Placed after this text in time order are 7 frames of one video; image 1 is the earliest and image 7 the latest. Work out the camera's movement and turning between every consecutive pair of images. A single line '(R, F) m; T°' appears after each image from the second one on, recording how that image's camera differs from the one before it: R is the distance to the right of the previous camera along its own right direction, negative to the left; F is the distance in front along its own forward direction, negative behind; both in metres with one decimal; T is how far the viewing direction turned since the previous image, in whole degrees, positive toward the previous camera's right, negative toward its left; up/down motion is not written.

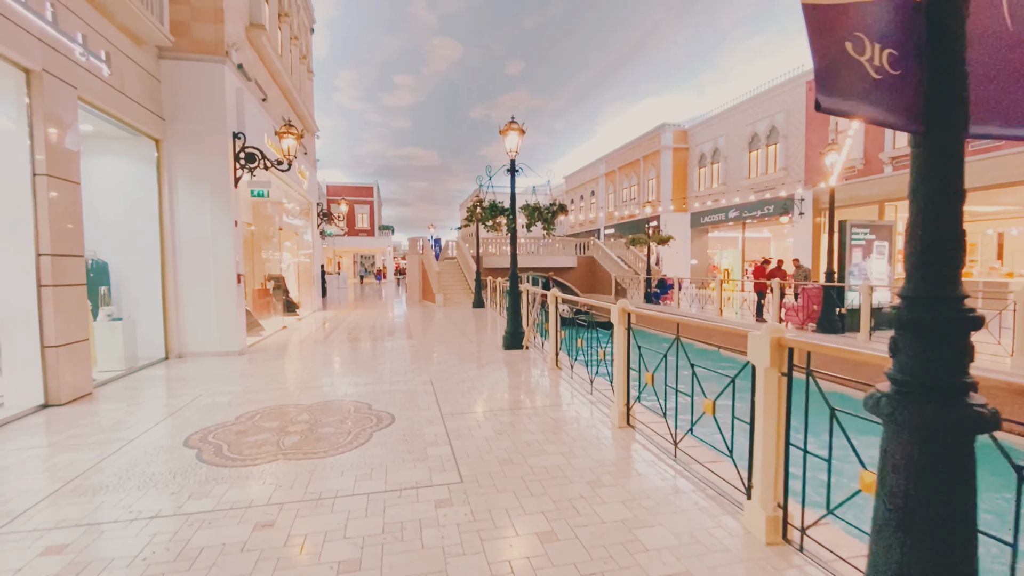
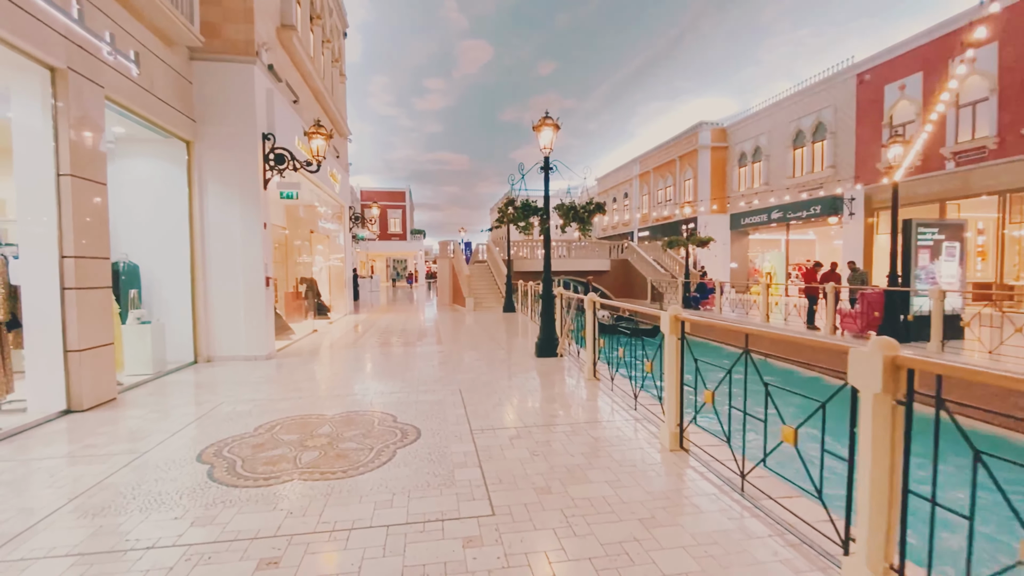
(-0.1, +0.4) m; -4°
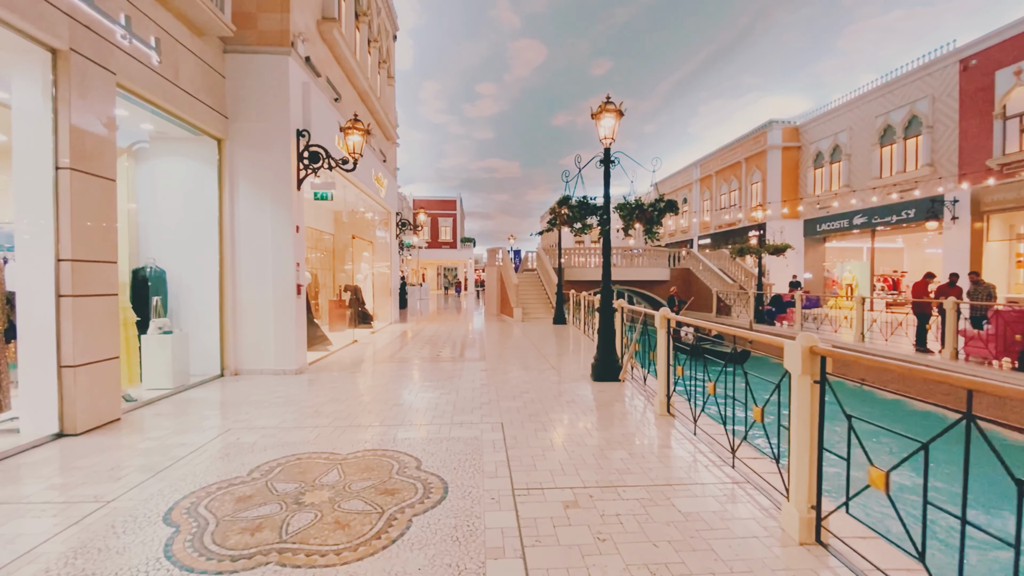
(0.0, +1.0) m; -6°
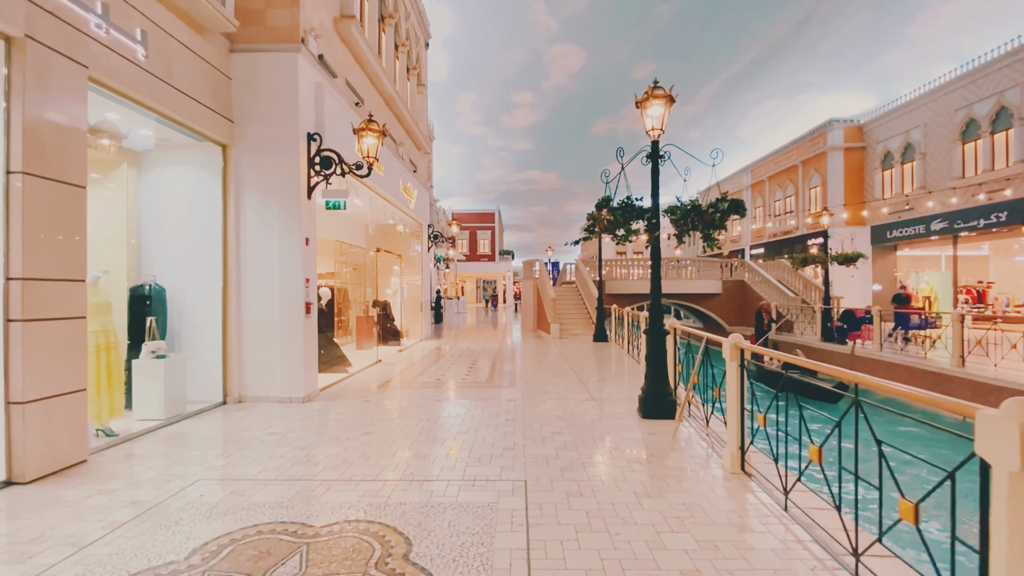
(+0.1, +0.9) m; -5°
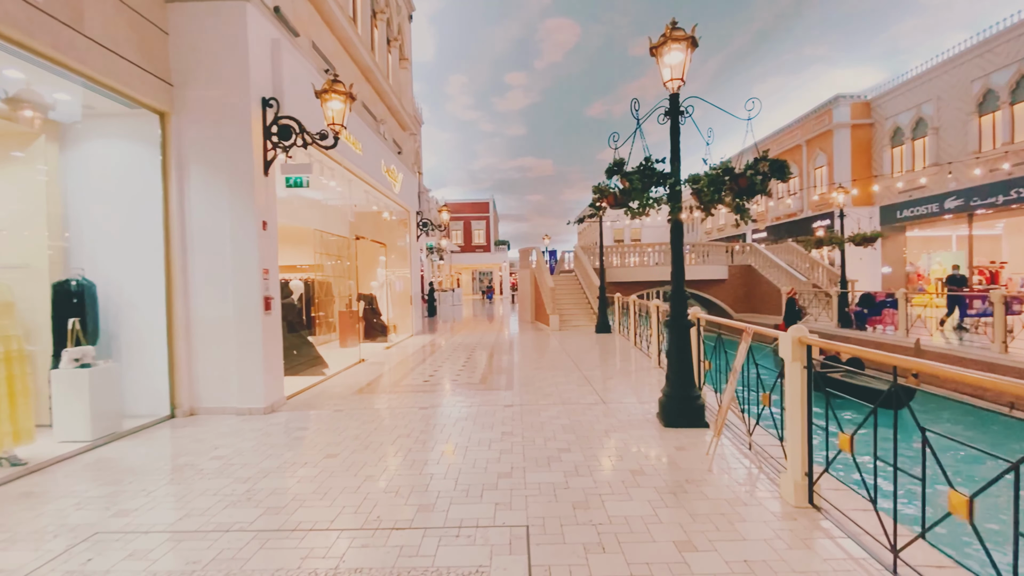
(0.0, +0.9) m; 0°
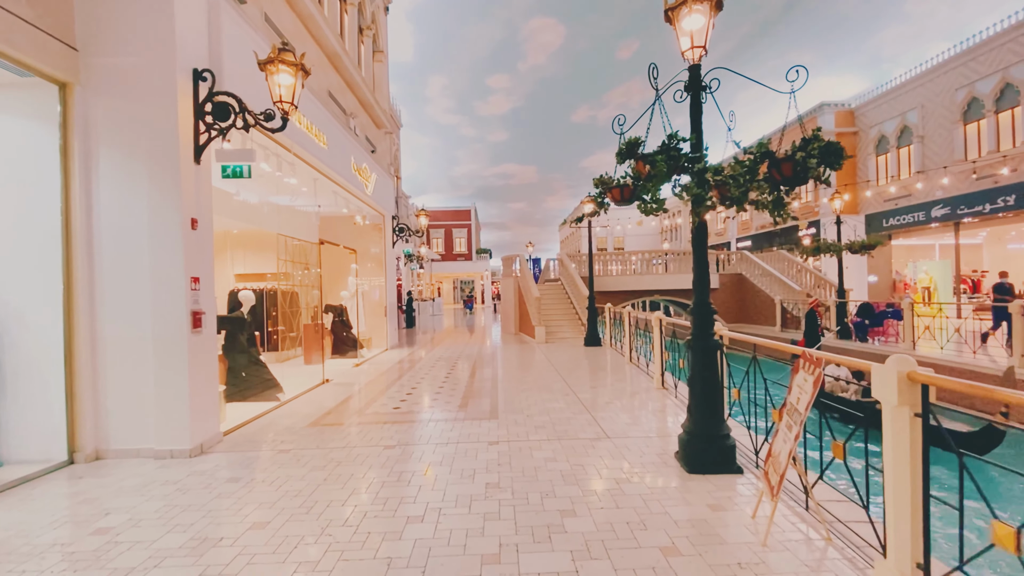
(0.0, +0.9) m; +2°
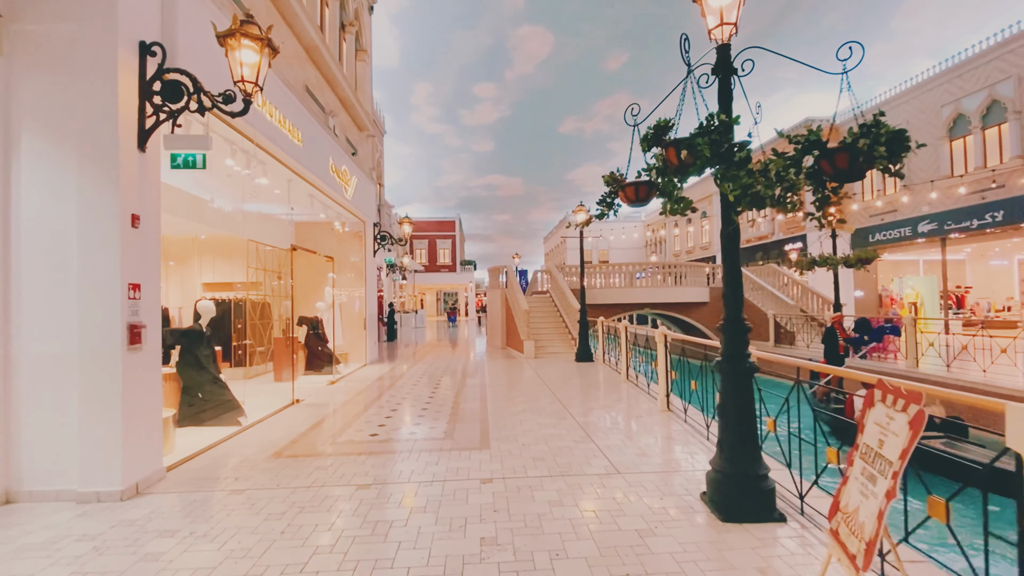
(-0.1, +0.6) m; +2°
